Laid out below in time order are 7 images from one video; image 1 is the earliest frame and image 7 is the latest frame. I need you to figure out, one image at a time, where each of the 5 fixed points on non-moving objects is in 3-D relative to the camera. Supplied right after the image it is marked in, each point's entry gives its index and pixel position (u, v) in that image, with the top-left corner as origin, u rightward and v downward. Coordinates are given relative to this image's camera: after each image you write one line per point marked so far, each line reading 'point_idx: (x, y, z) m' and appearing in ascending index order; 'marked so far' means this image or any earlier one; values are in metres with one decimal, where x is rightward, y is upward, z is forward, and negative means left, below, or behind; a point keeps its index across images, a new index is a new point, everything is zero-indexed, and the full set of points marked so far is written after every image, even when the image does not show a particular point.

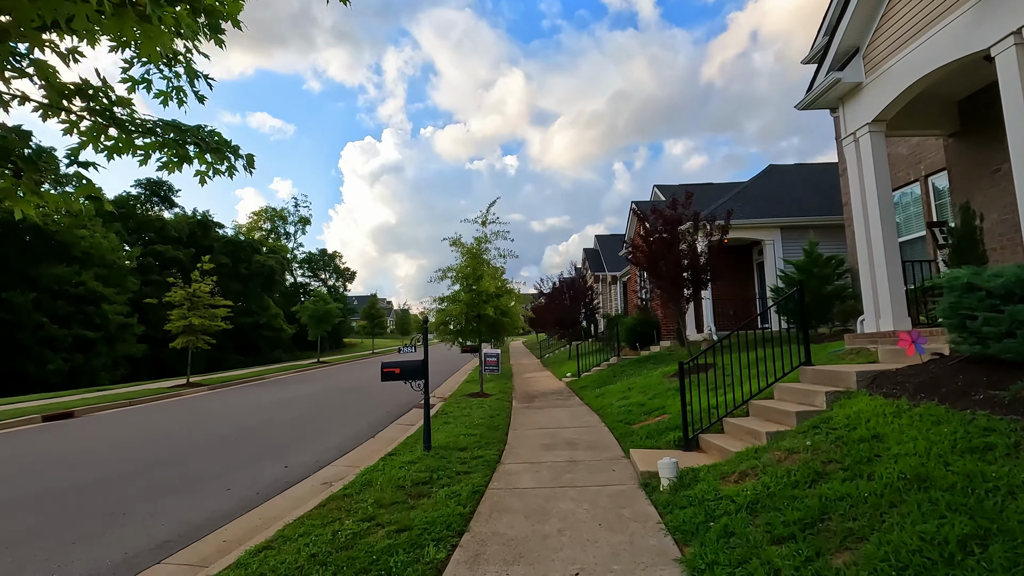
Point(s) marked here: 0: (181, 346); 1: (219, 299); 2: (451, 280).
0: (-11.3, -2.0, +18.4) m
1: (-10.6, -0.4, +19.5) m
2: (-1.4, +0.2, +12.5) m
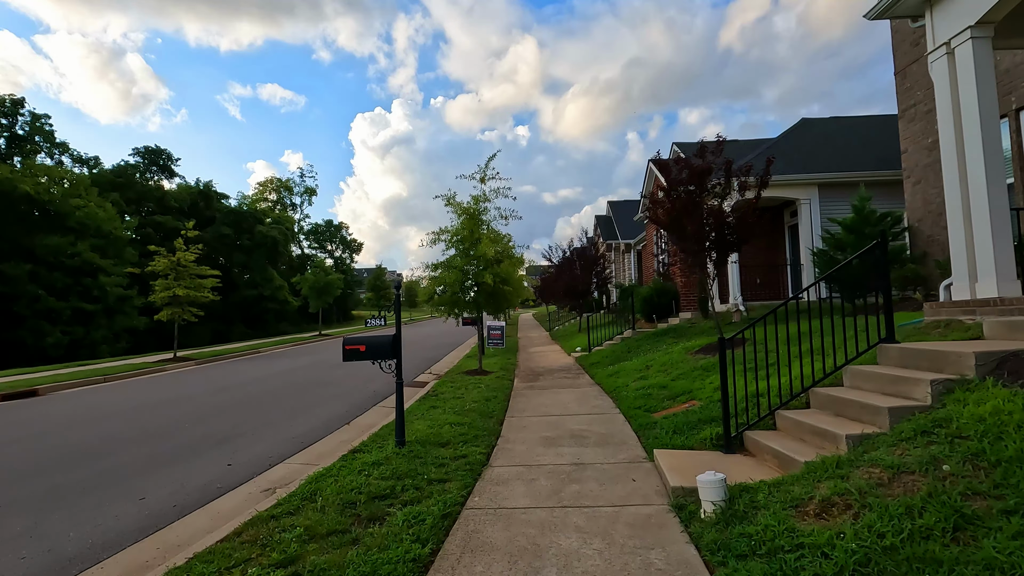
0: (-11.1, -1.0, +17.3) m
1: (-10.4, +0.7, +18.3) m
2: (-1.4, +0.9, +11.1) m
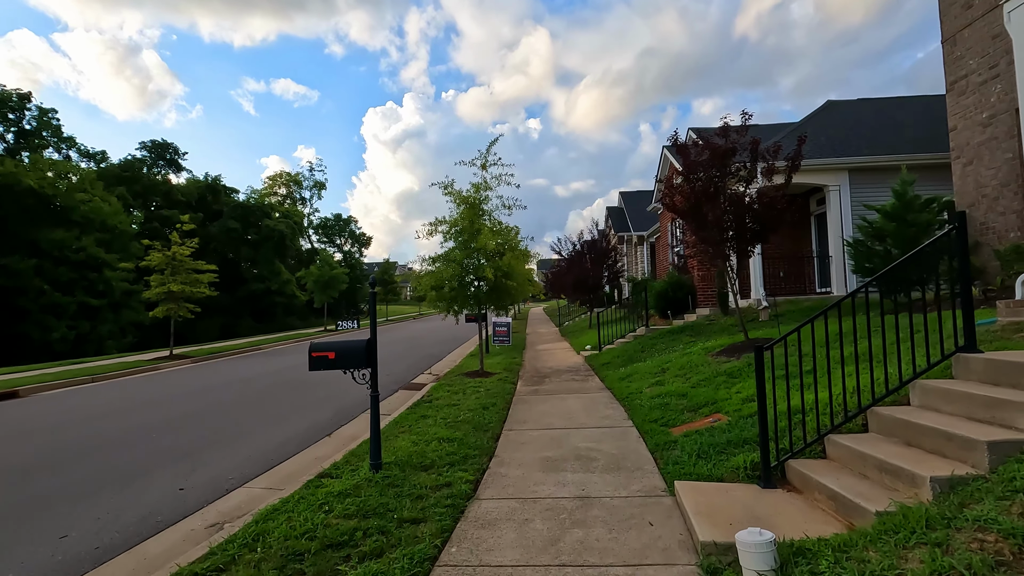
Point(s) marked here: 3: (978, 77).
0: (-10.9, -0.9, +16.7) m
1: (-10.2, +0.8, +17.7) m
2: (-1.3, +1.0, +10.3) m
3: (+6.9, +3.1, +8.0) m
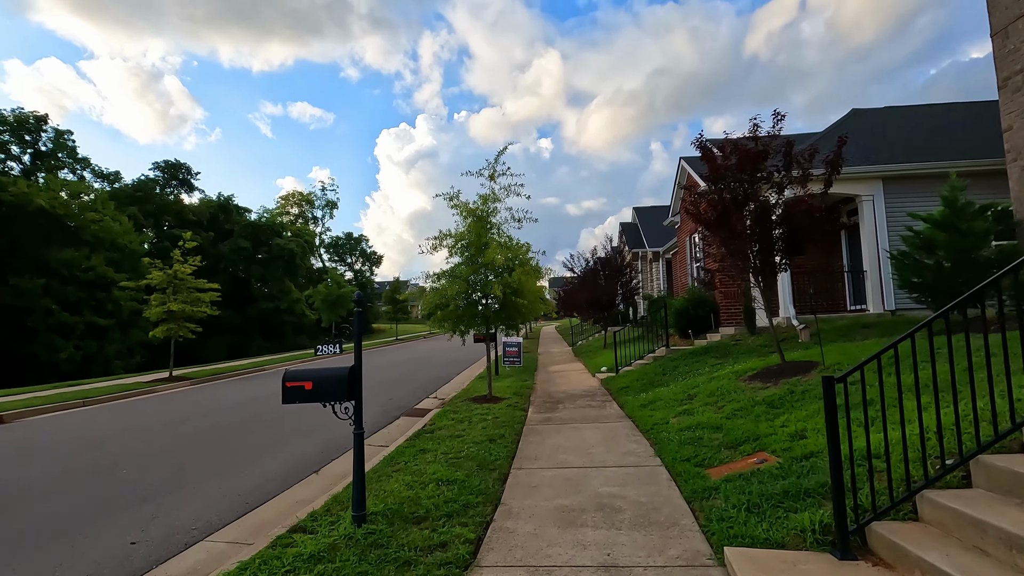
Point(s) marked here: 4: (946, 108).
0: (-10.6, -1.4, +16.2) m
1: (-9.8, +0.2, +17.2) m
2: (-1.1, +0.7, +9.7) m
3: (+7.0, +2.9, +7.2) m
4: (+11.1, +4.6, +13.7) m
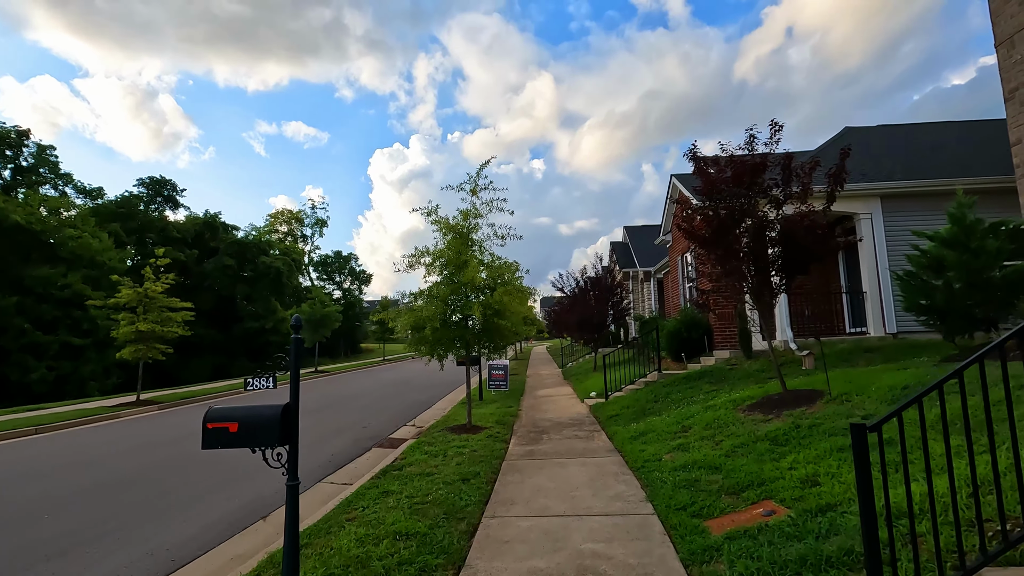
0: (-11.0, -2.0, +15.4) m
1: (-10.2, -0.4, +16.5) m
2: (-1.4, +0.3, +9.1) m
3: (+6.8, +2.6, +6.8) m
4: (+10.8, +4.0, +13.4) m
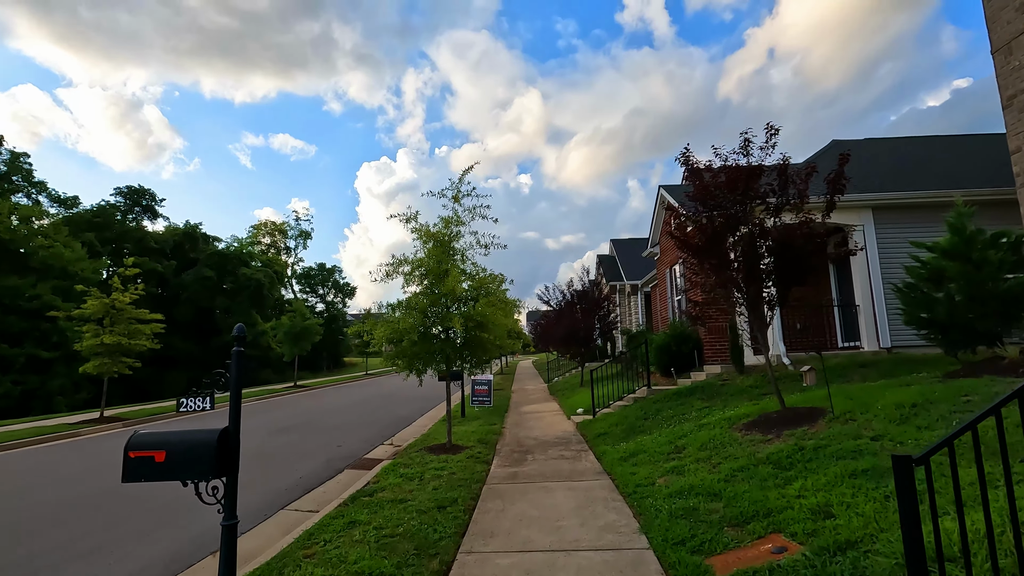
0: (-11.4, -2.3, +14.6) m
1: (-10.7, -0.7, +15.8) m
2: (-1.7, +0.2, +8.6) m
3: (+6.6, +2.5, +6.6) m
4: (+10.4, +3.7, +13.4) m
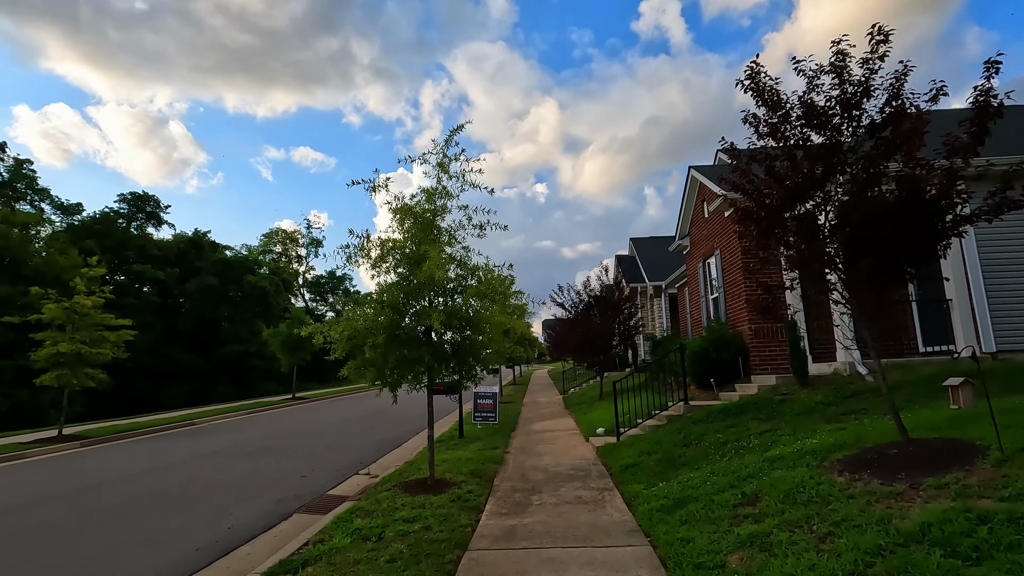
0: (-11.2, -2.3, +13.0) m
1: (-10.4, -0.8, +14.1) m
2: (-1.7, +0.3, +6.7) m
3: (+6.5, +2.7, +4.5) m
4: (+10.5, +3.8, +11.2) m
